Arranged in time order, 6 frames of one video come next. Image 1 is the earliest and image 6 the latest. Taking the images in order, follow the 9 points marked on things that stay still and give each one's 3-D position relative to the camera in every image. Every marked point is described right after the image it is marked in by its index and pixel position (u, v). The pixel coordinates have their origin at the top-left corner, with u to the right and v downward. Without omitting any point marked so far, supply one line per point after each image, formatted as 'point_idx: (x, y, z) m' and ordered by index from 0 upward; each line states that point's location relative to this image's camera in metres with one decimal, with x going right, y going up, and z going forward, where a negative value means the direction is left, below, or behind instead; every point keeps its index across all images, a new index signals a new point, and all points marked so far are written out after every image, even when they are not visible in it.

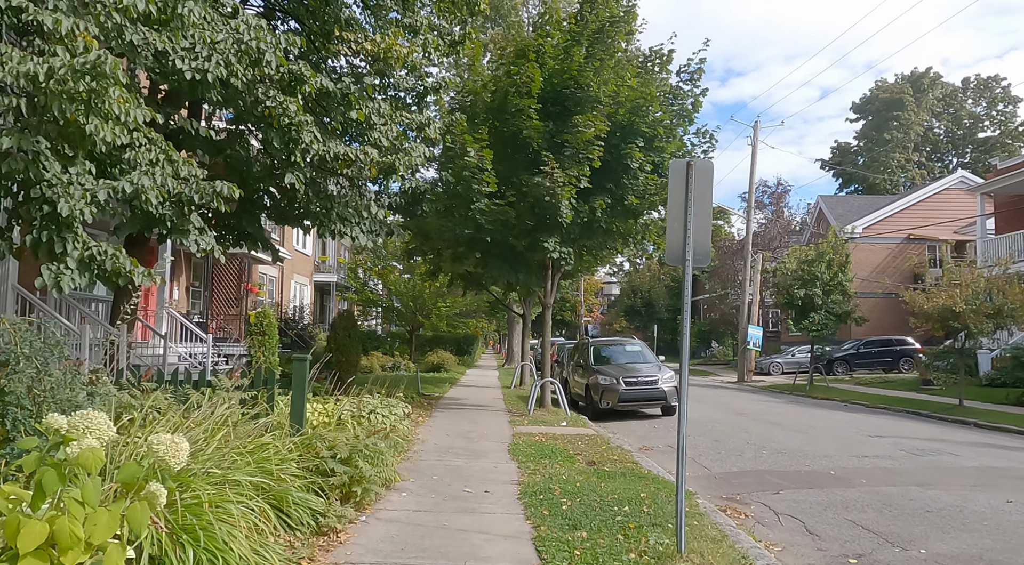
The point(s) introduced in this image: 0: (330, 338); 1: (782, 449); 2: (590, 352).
0: (-3.3, -1.1, +14.6) m
1: (+3.6, -2.2, +10.6) m
2: (+1.7, -1.6, +17.6) m
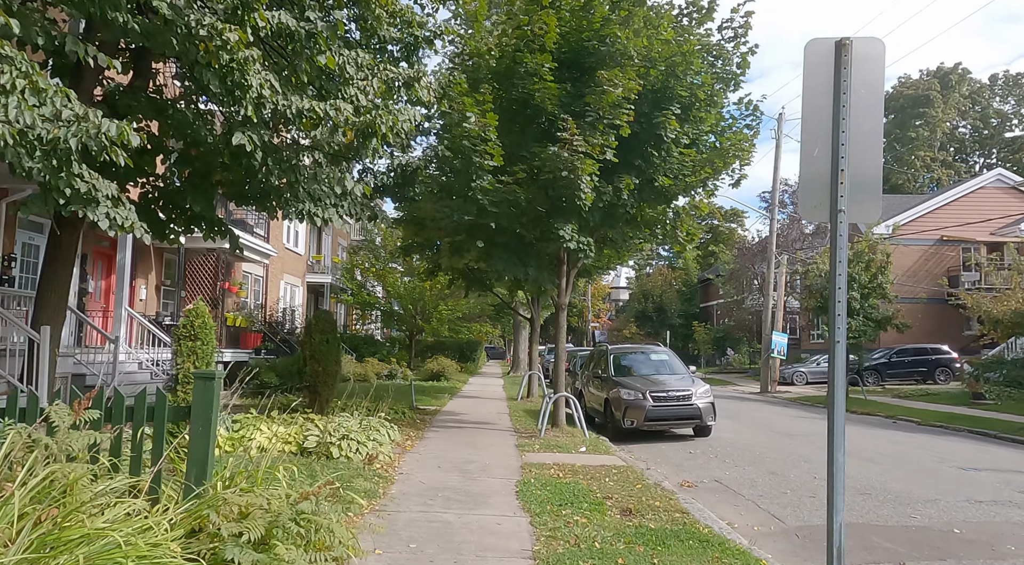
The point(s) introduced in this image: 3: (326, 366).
0: (-3.2, -1.0, +12.3) m
1: (+3.7, -2.1, +8.3) m
2: (+1.8, -1.5, +15.3) m
3: (-2.8, -1.3, +12.2) m
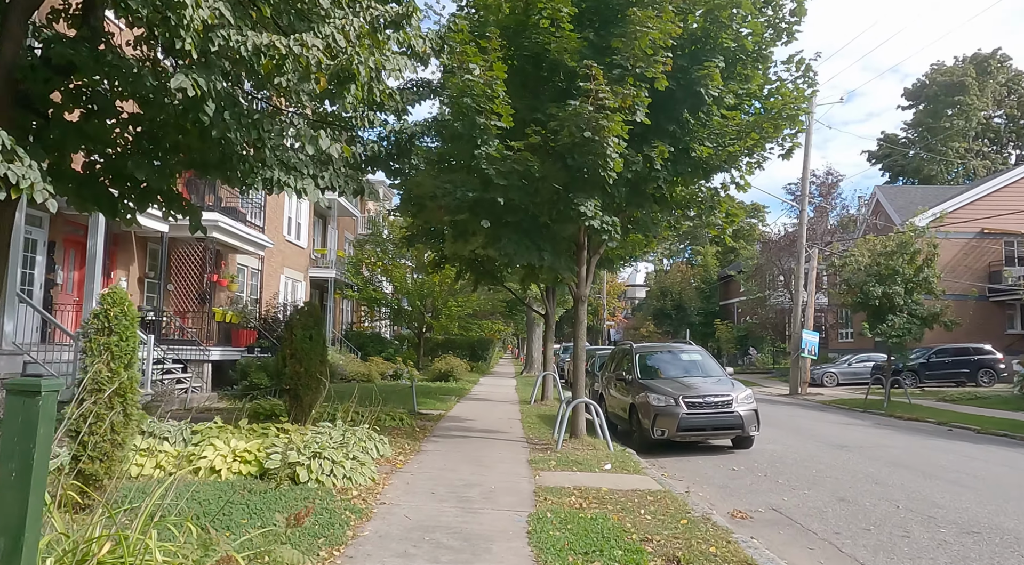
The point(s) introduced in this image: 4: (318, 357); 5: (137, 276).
0: (-3.0, -0.8, +10.7) m
1: (+3.8, -2.0, +6.6) m
2: (+2.0, -1.4, +13.6) m
3: (-2.7, -1.1, +10.5) m
4: (-2.6, -1.0, +10.7) m
5: (-8.3, +0.1, +17.7) m
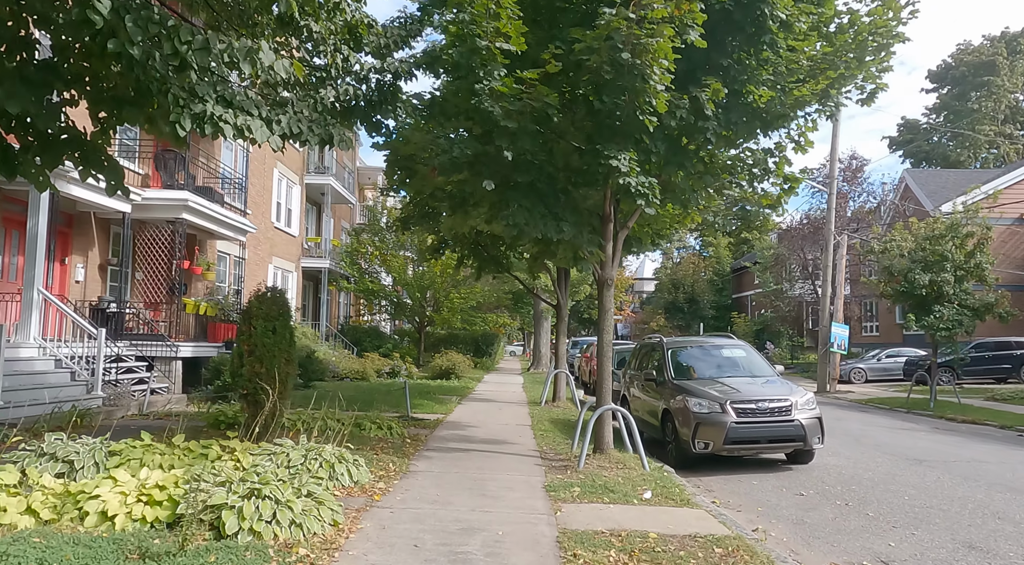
0: (-2.9, -0.6, +8.7) m
1: (+3.9, -1.8, +4.5) m
2: (+2.2, -1.1, +11.6) m
3: (-2.6, -0.9, +8.5) m
4: (-2.5, -0.8, +8.6) m
5: (-8.2, +0.4, +15.7) m
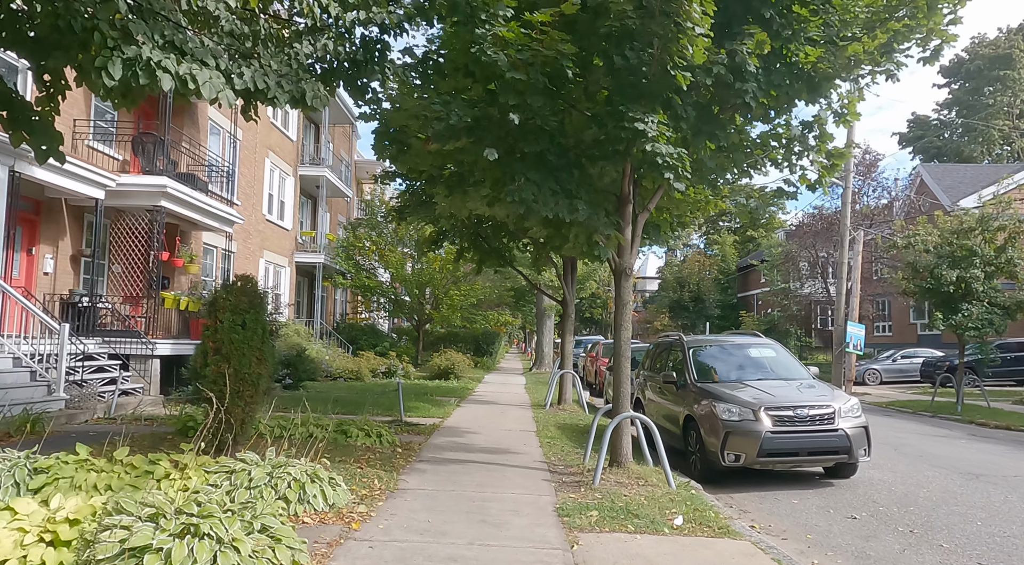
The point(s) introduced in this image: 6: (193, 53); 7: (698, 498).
0: (-2.9, -0.5, +7.5) m
1: (+3.9, -1.7, +3.4) m
2: (+2.2, -1.0, +10.4) m
3: (-2.5, -0.8, +7.4) m
4: (-2.4, -0.7, +7.5) m
5: (-8.1, +0.5, +14.6) m
6: (-2.2, +1.6, +5.5) m
7: (+1.6, -1.9, +7.1) m
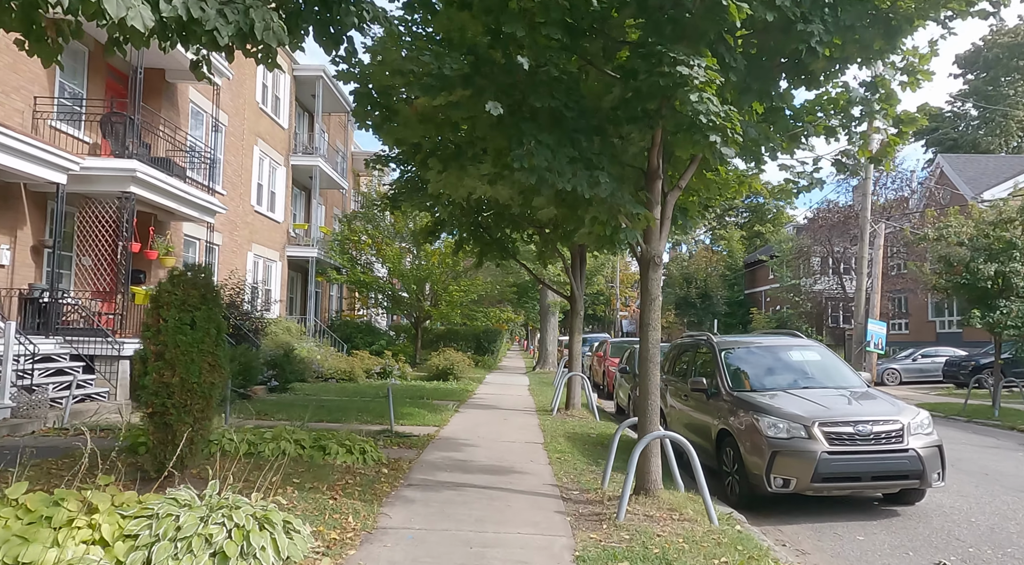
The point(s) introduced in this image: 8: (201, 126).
0: (-2.8, -0.4, +6.2) m
1: (+3.9, -1.6, +2.1) m
2: (+2.3, -0.9, +9.1) m
3: (-2.5, -0.7, +6.1) m
4: (-2.4, -0.6, +6.2) m
5: (-8.0, +0.6, +13.3) m
6: (-2.1, +1.6, +4.1) m
7: (+1.7, -1.8, +5.8) m
8: (-7.3, +3.7, +18.8) m
